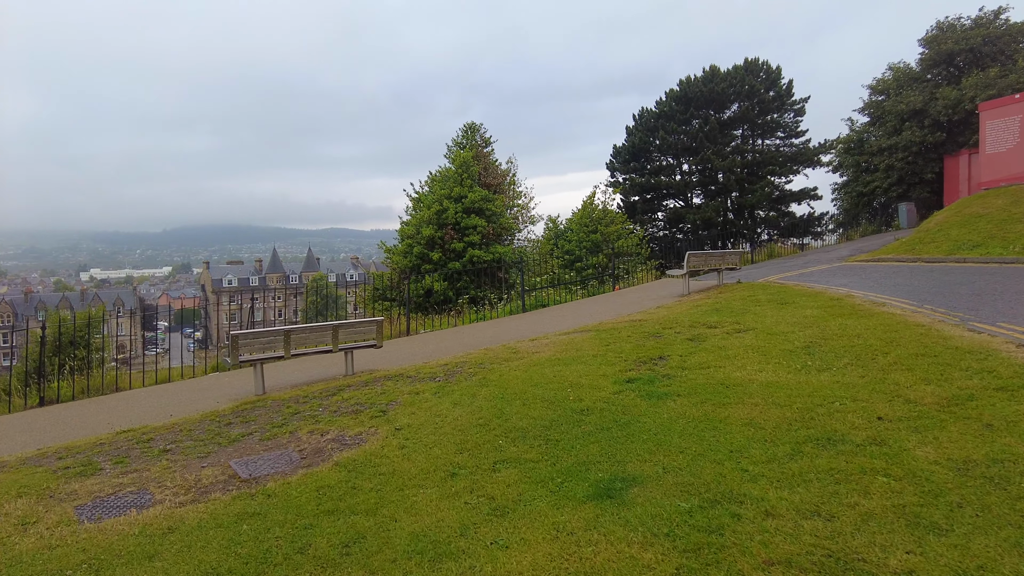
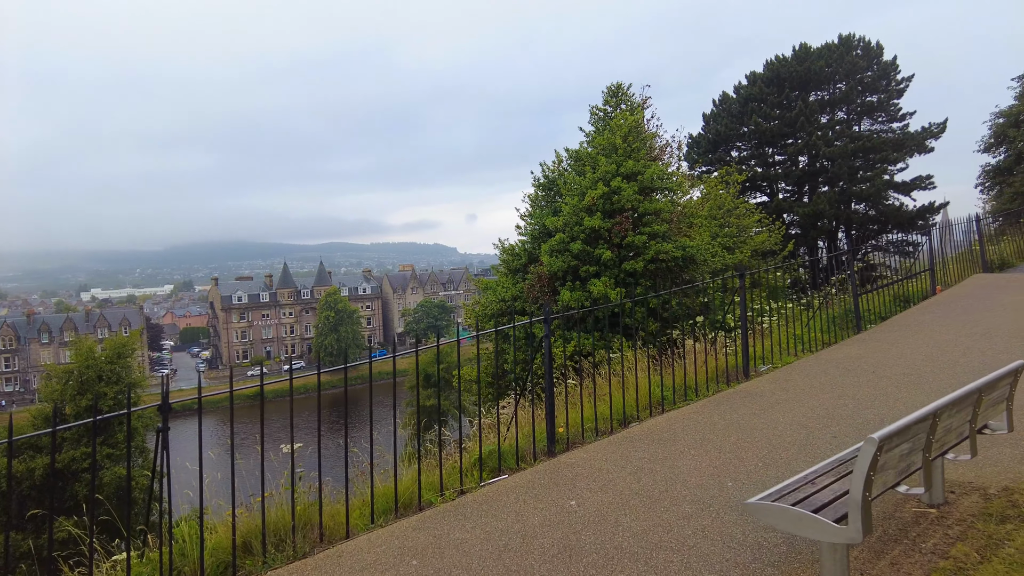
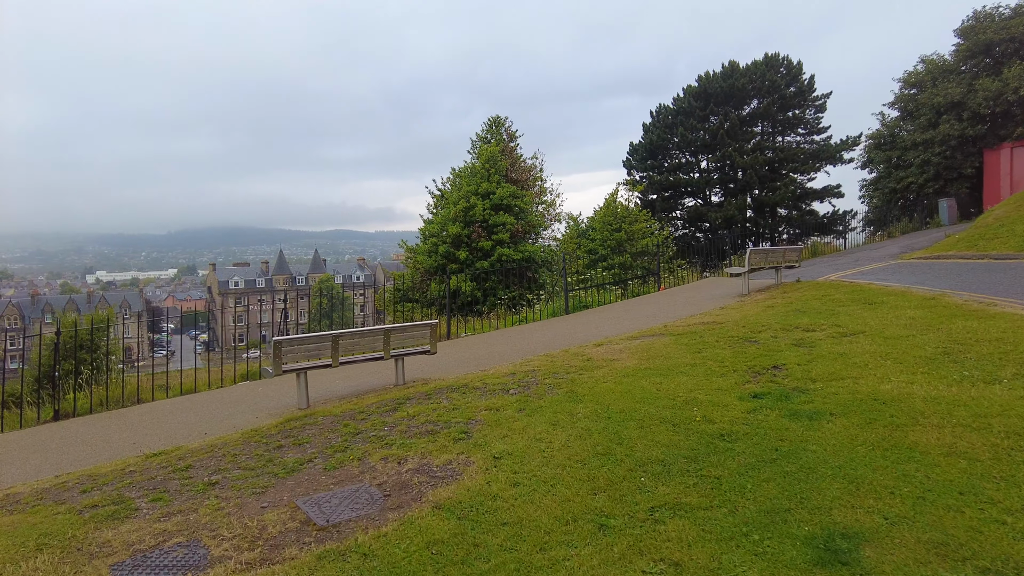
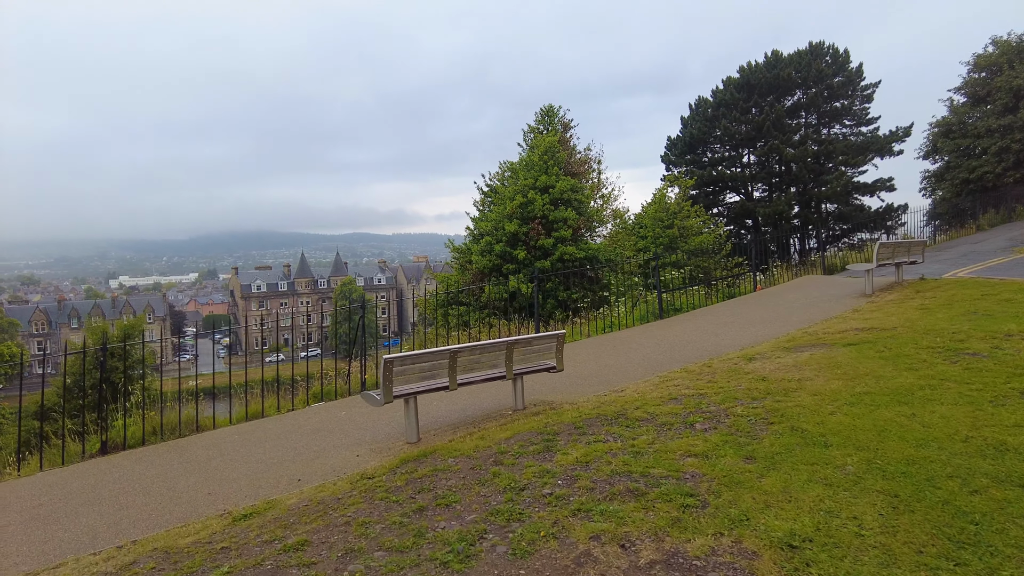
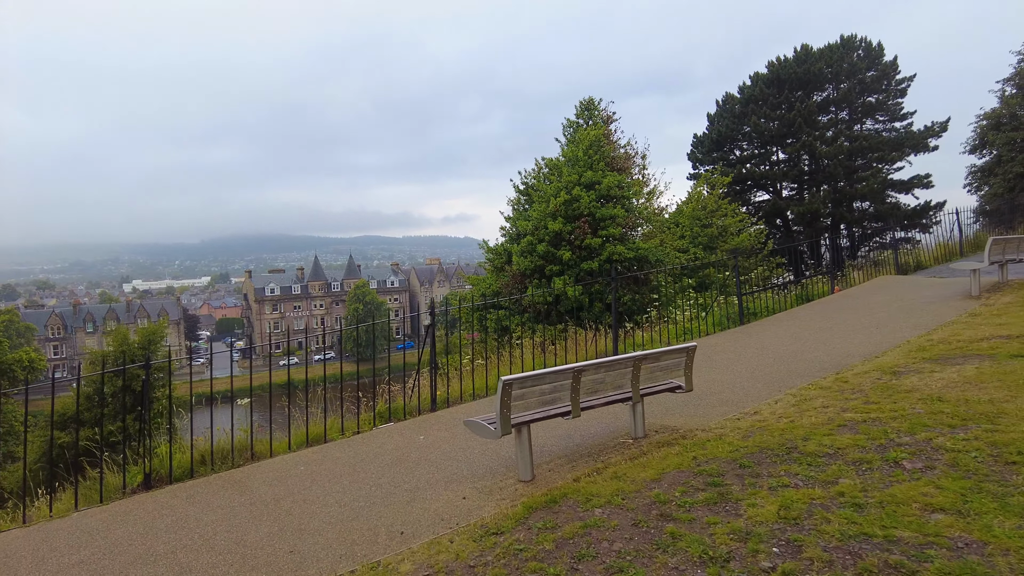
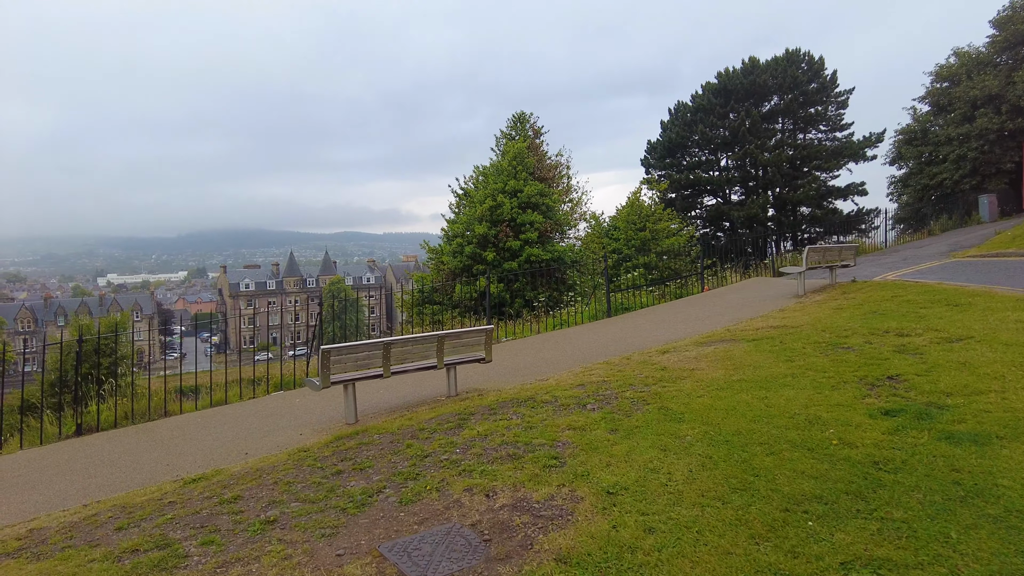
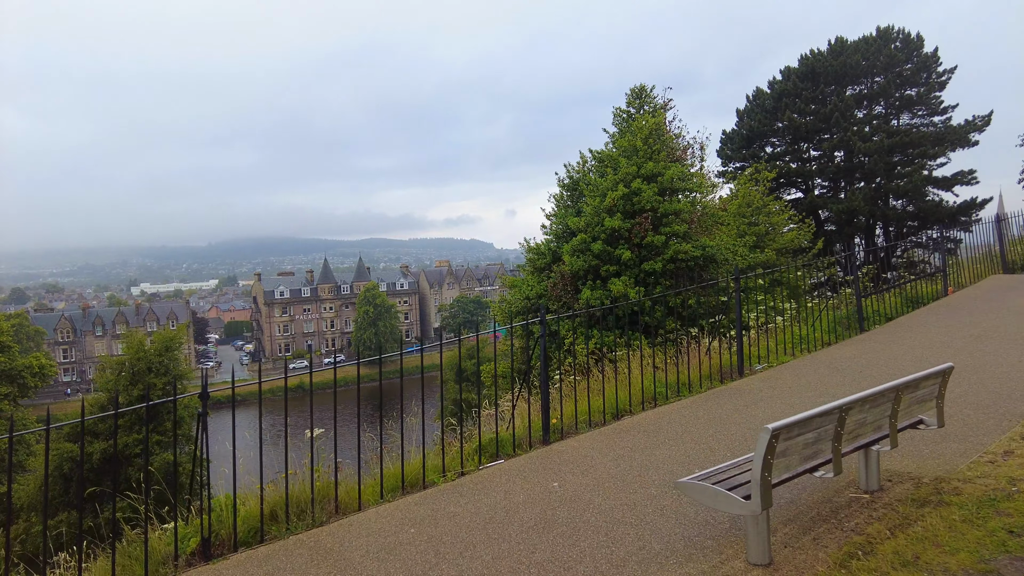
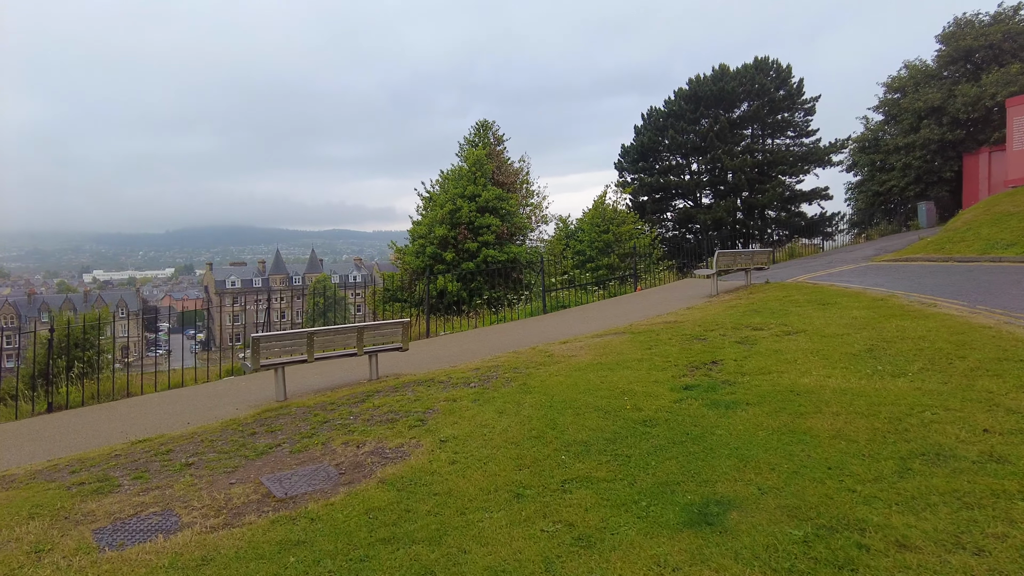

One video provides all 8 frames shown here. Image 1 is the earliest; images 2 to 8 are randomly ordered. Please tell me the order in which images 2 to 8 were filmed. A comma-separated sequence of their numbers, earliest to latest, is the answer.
8, 3, 6, 4, 5, 7, 2
